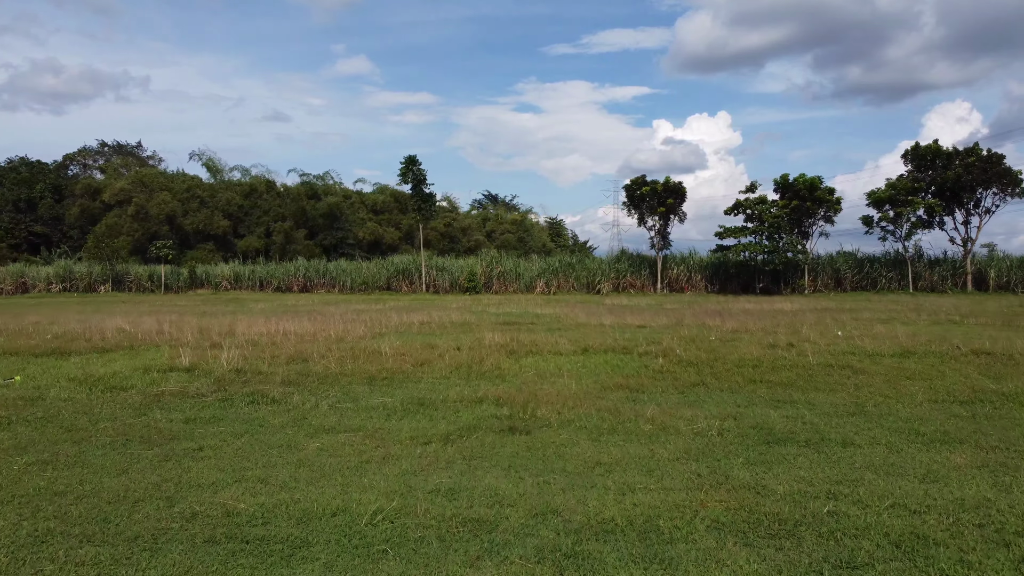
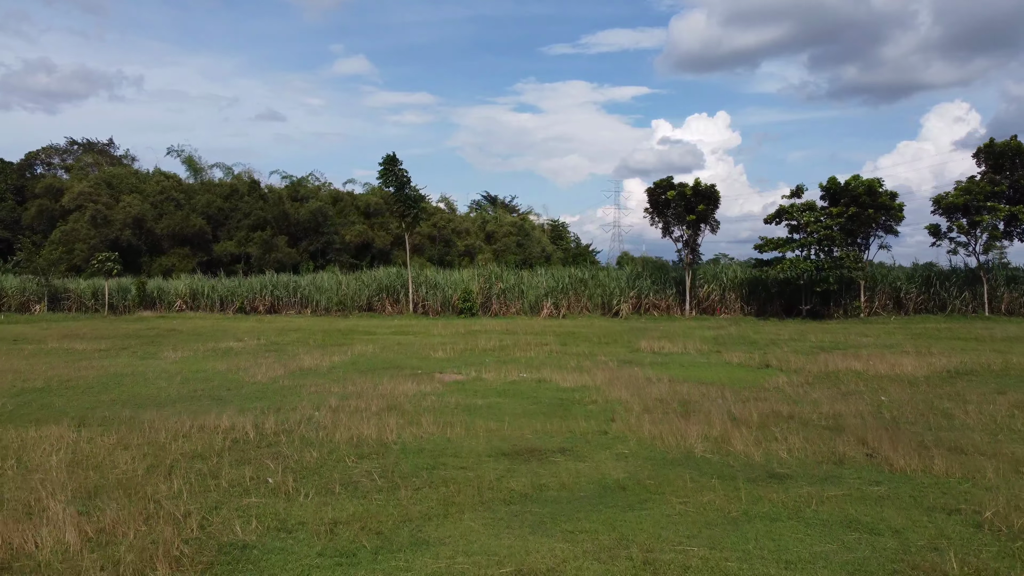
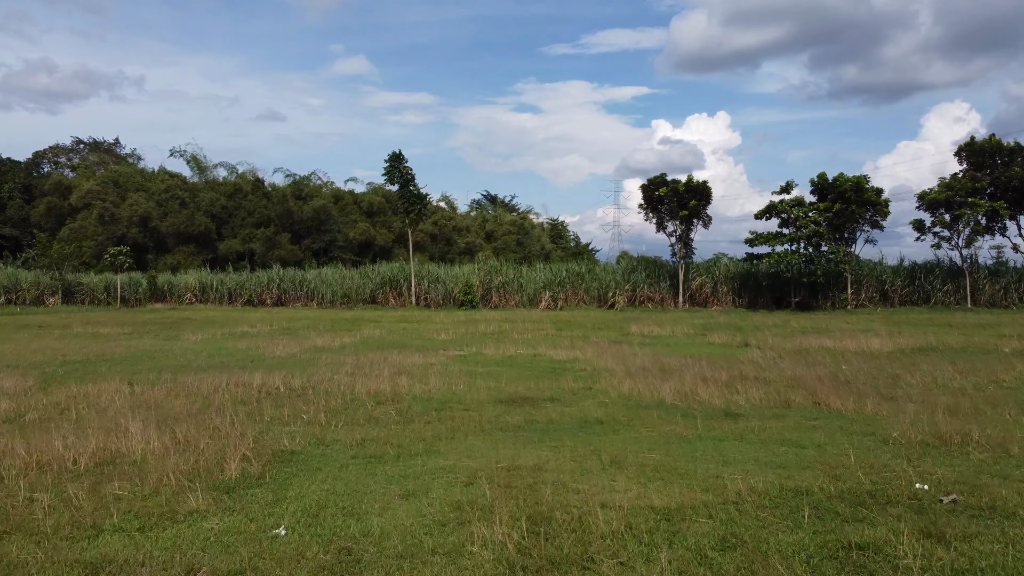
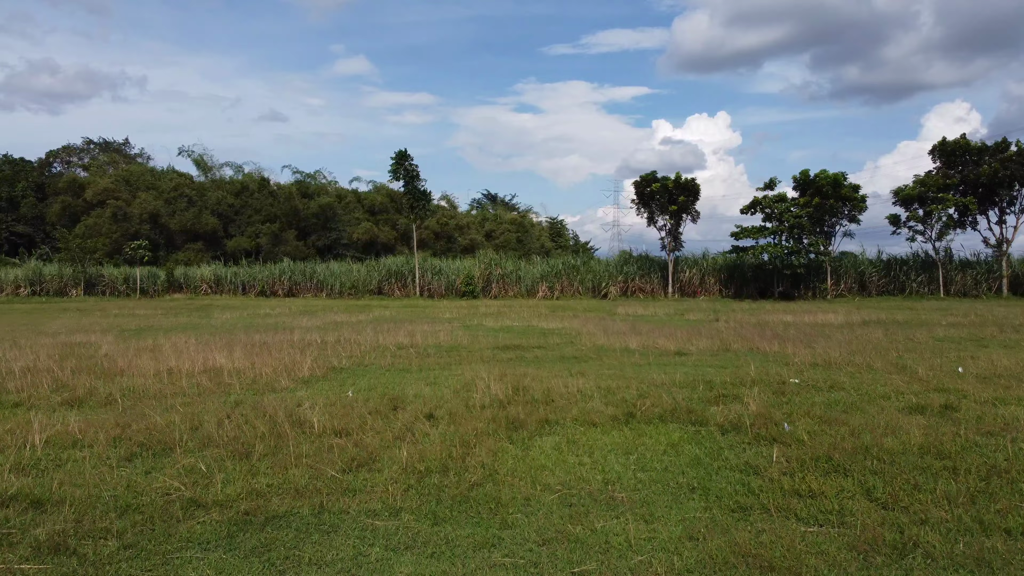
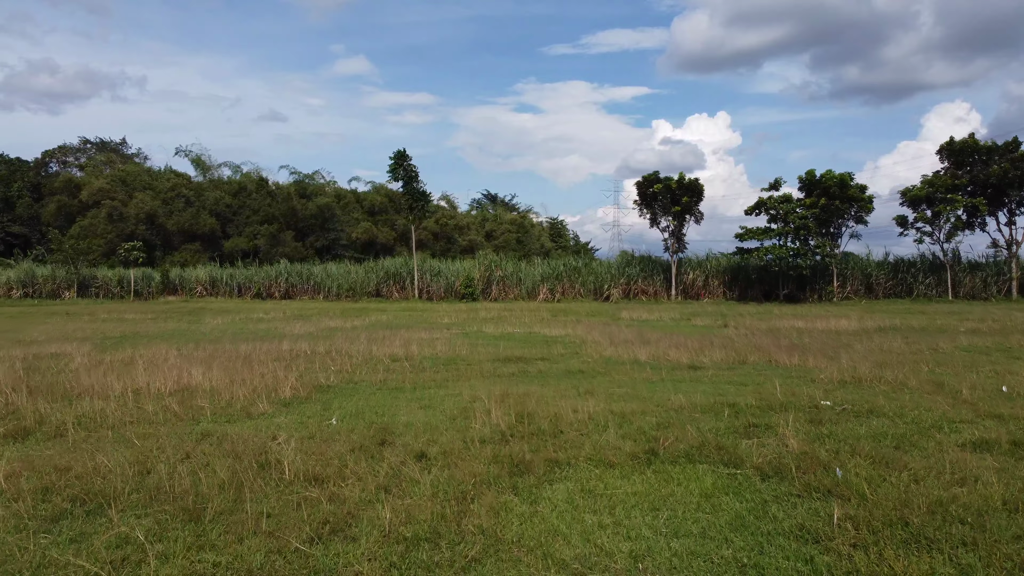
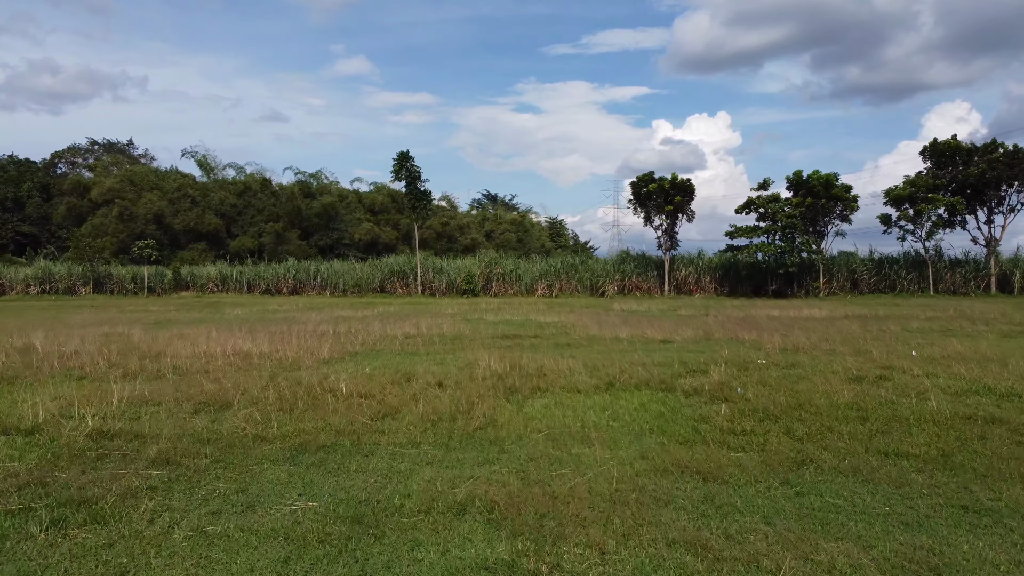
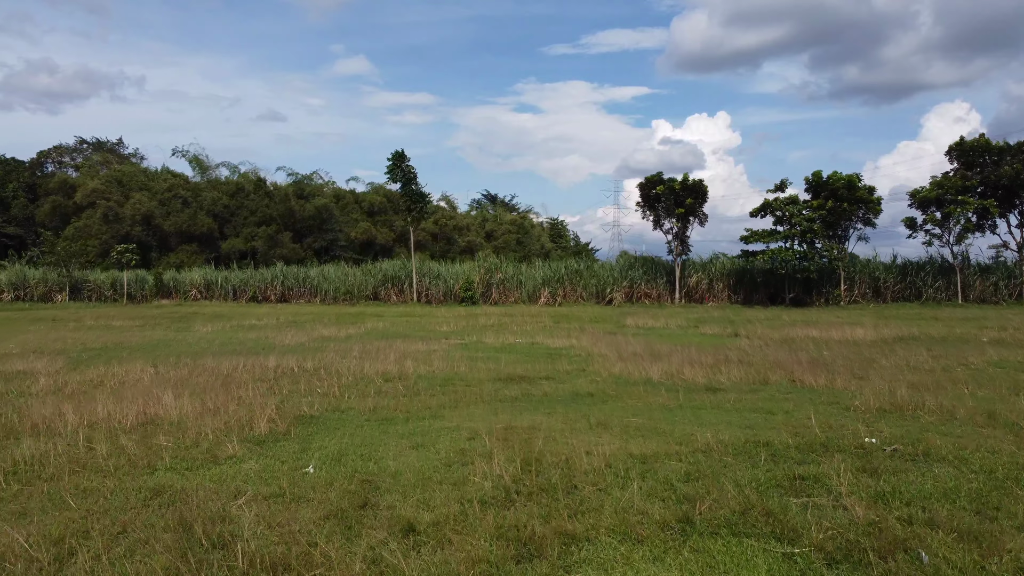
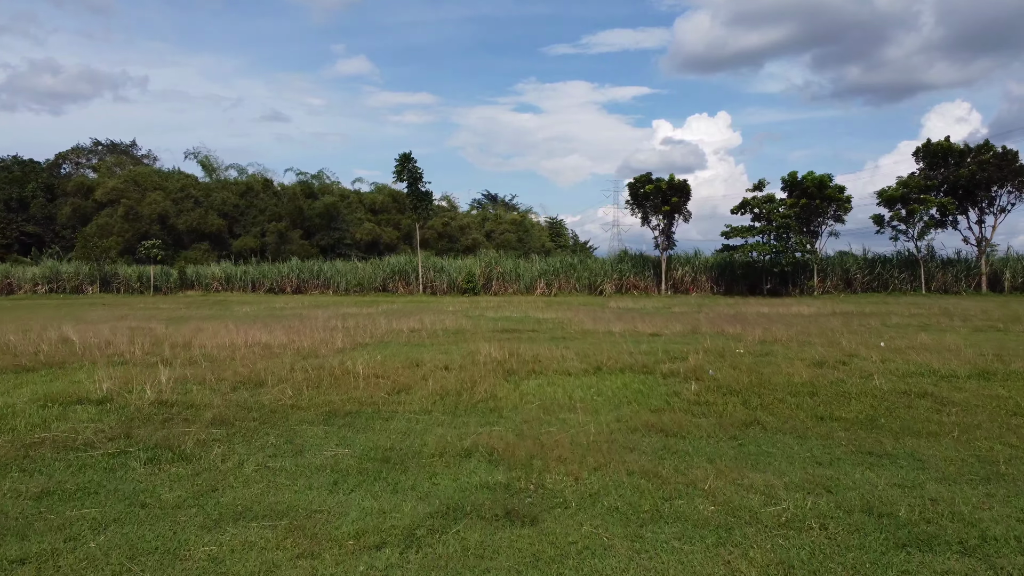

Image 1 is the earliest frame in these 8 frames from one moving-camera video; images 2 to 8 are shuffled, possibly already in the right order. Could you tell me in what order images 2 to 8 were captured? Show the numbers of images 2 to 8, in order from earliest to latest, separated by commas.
8, 6, 4, 5, 7, 3, 2
